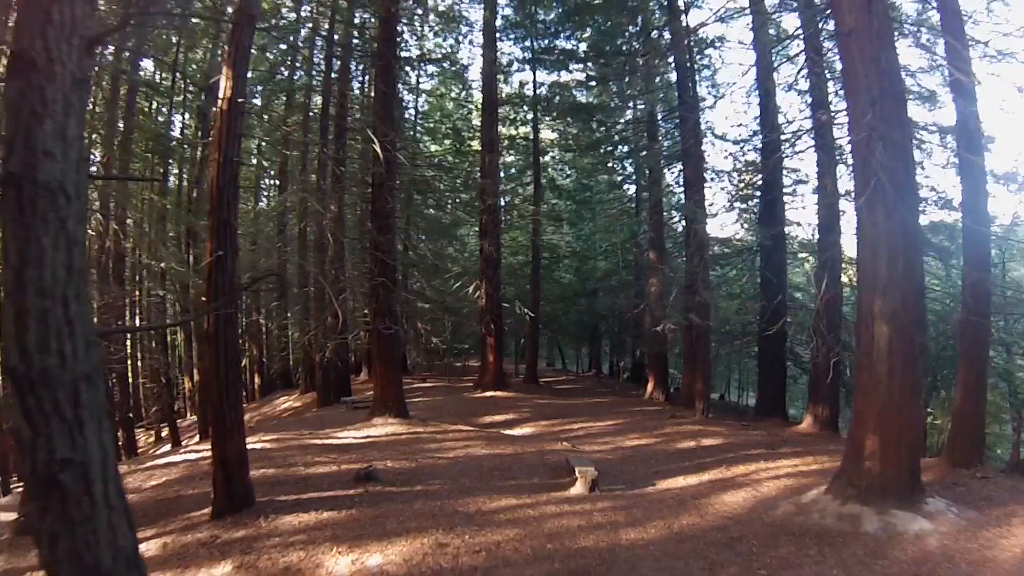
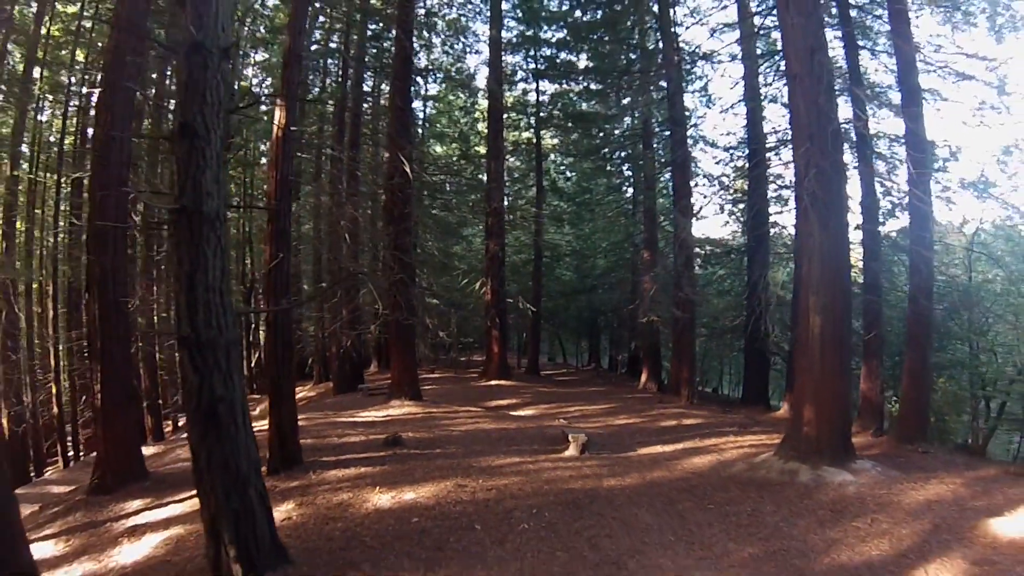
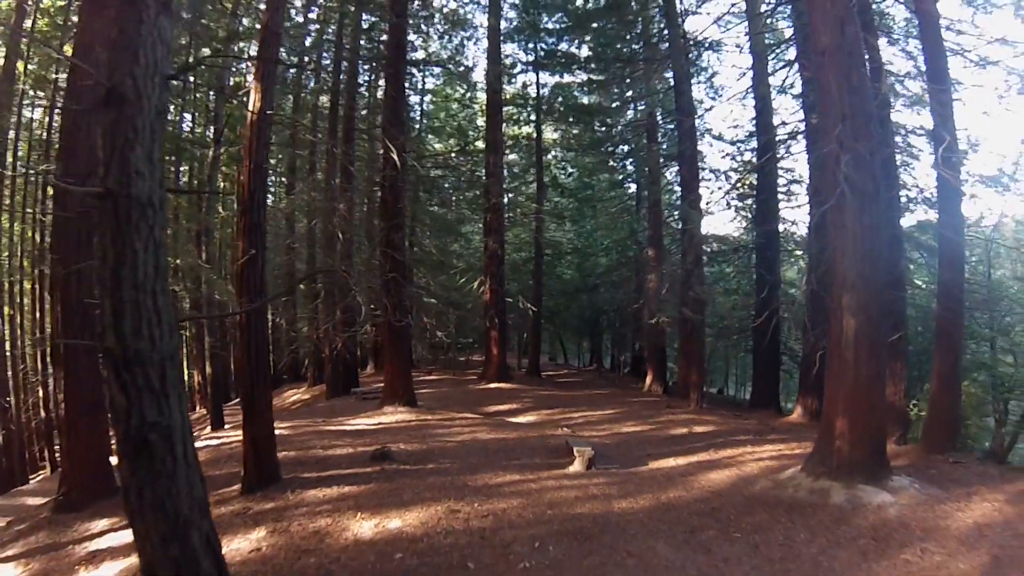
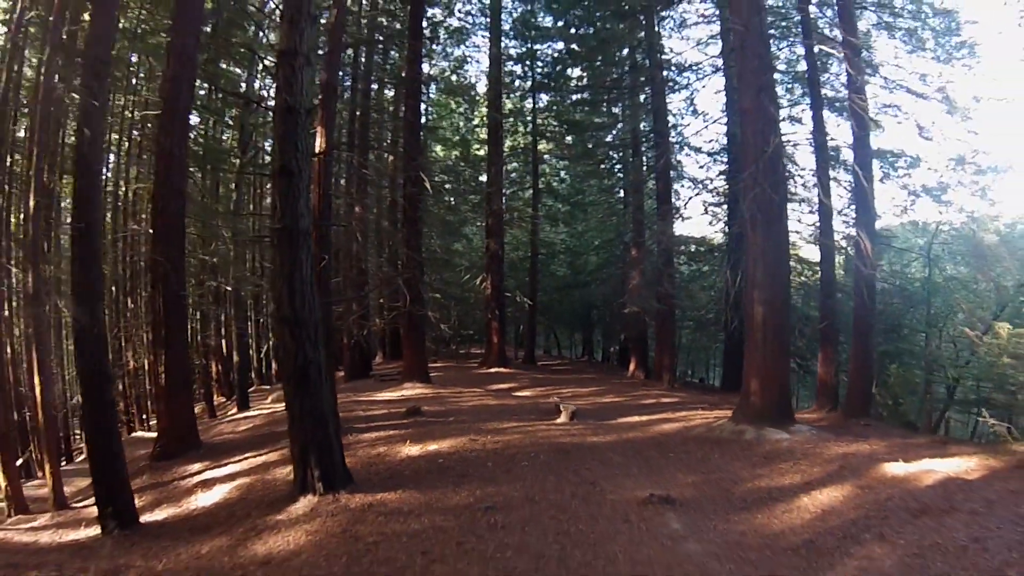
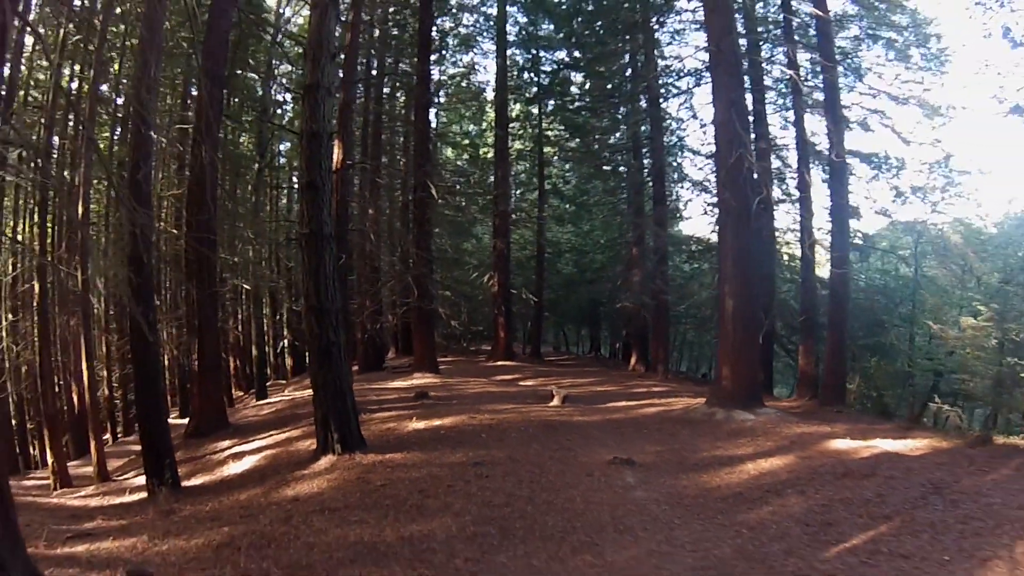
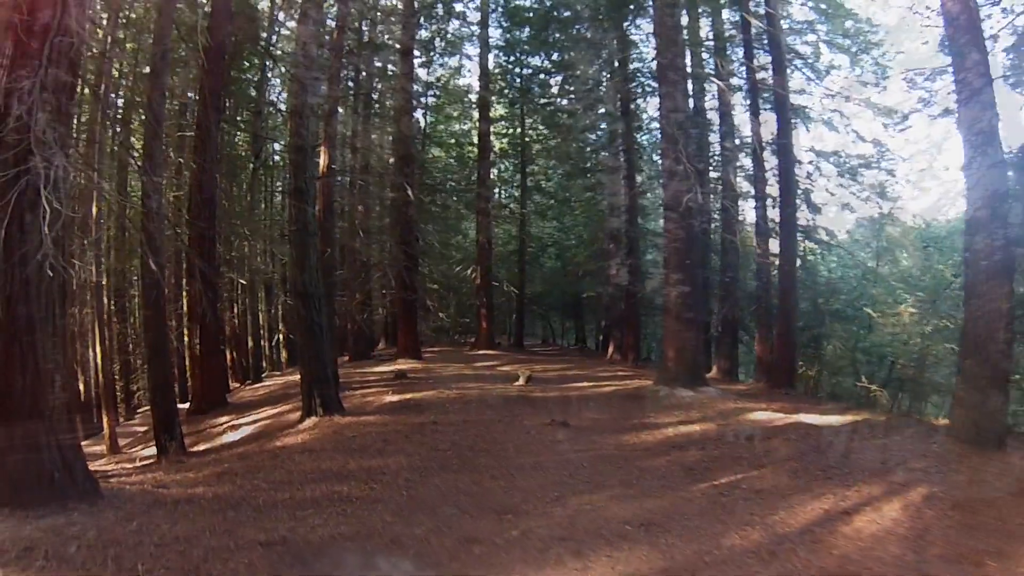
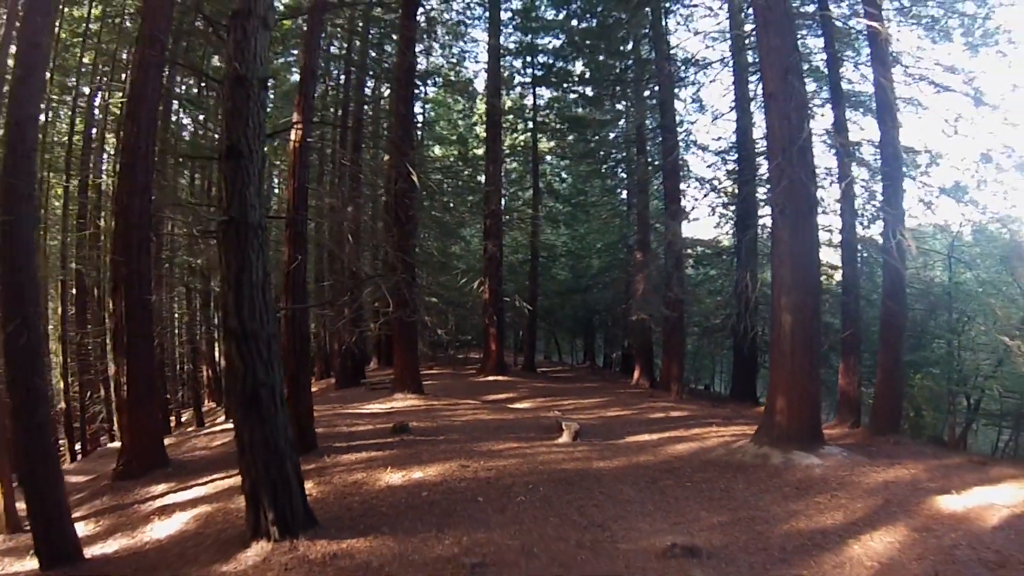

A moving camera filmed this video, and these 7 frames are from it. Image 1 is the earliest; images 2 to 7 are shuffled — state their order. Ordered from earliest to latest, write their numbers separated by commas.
3, 2, 7, 4, 5, 6
